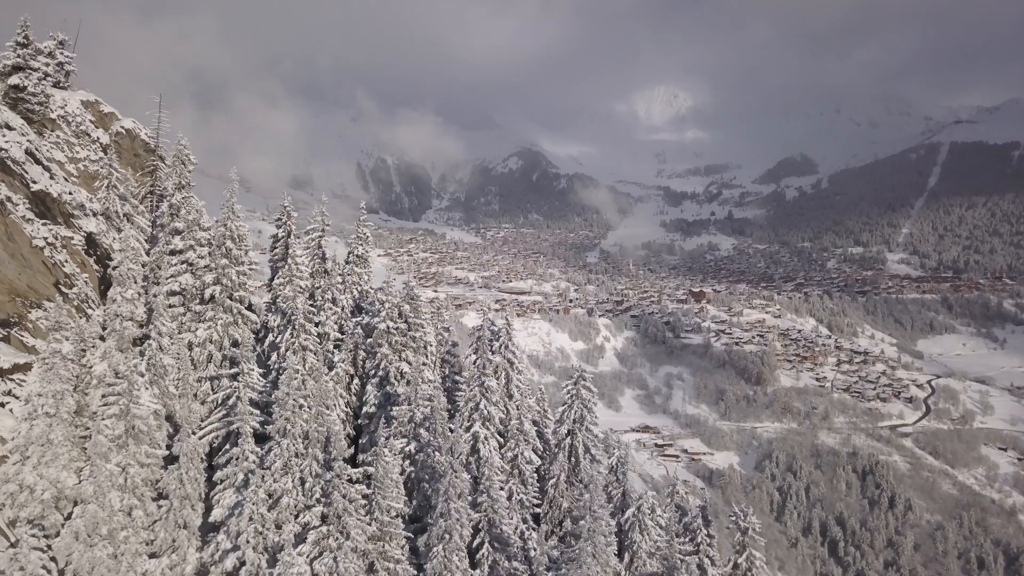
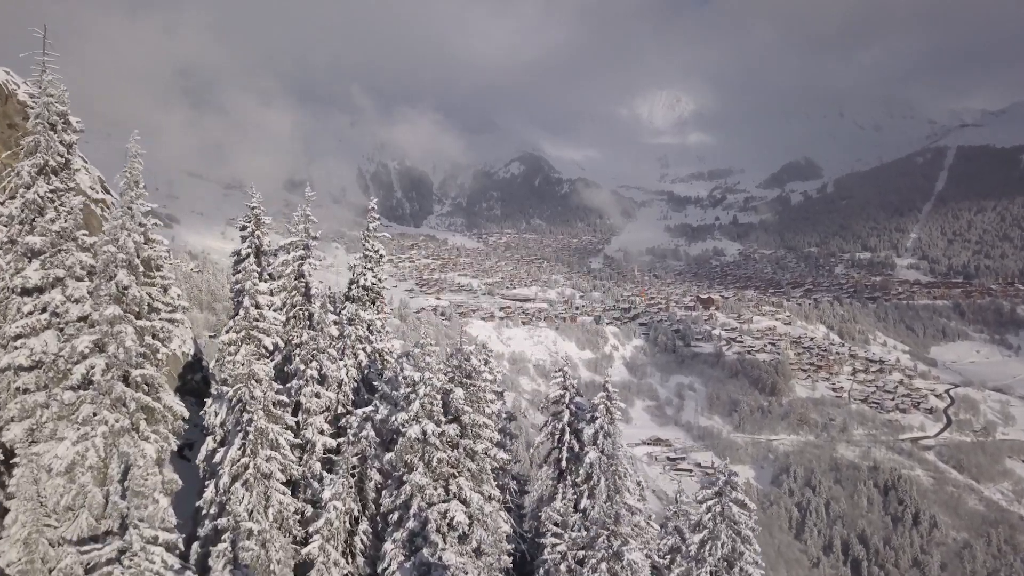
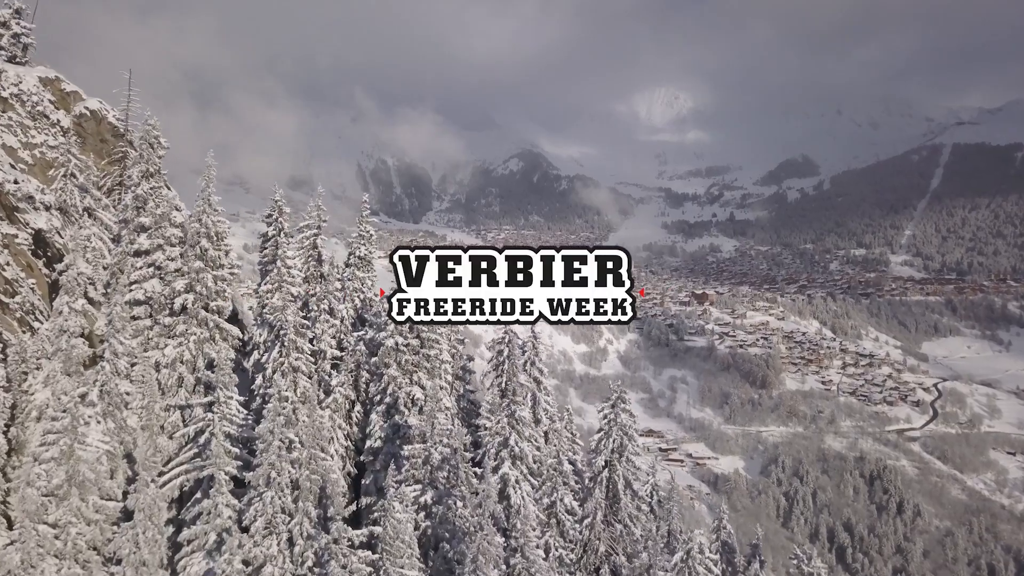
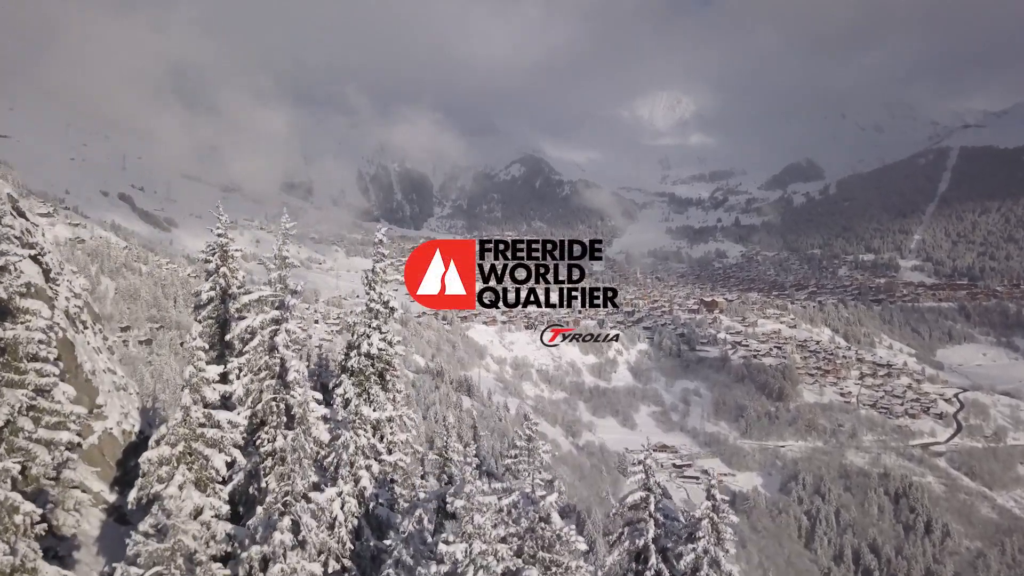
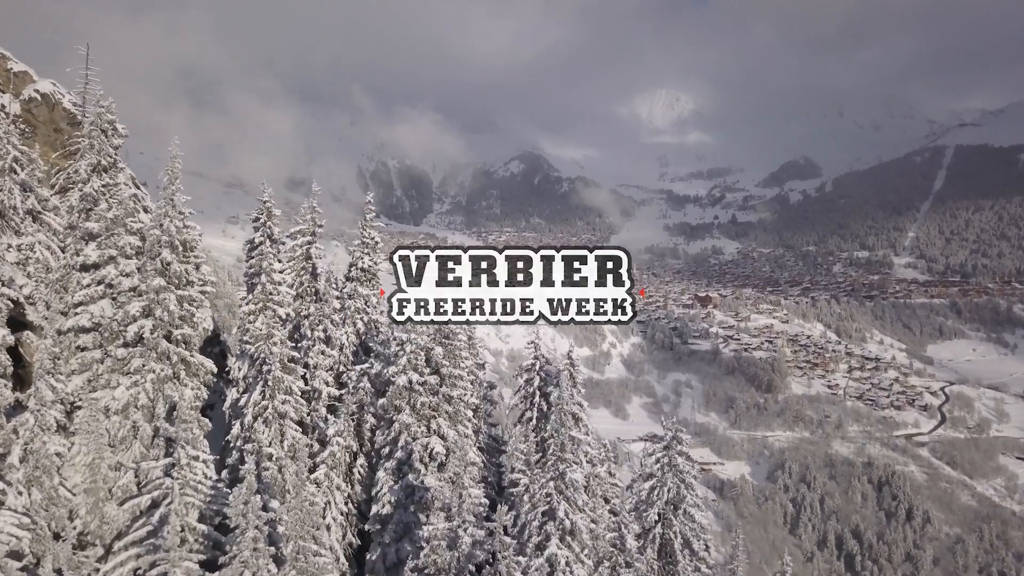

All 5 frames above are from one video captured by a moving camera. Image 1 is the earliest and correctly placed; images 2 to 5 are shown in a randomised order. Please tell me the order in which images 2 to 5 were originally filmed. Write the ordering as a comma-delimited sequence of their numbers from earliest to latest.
3, 5, 2, 4
